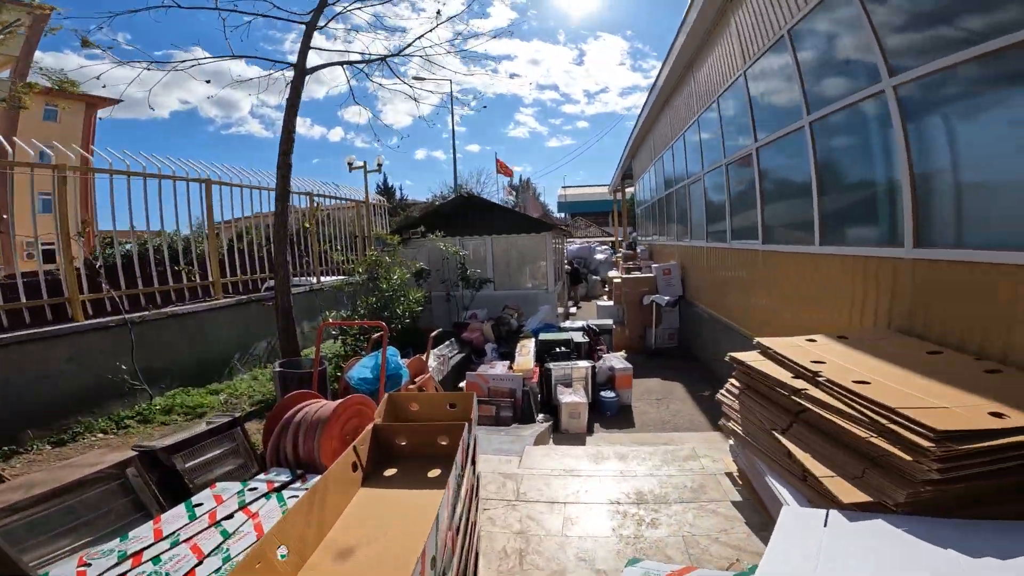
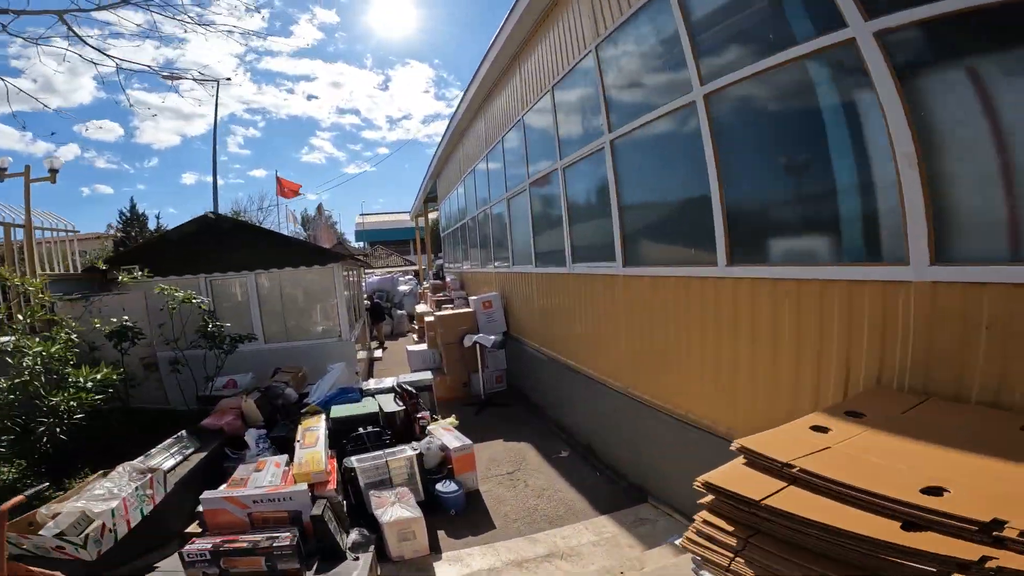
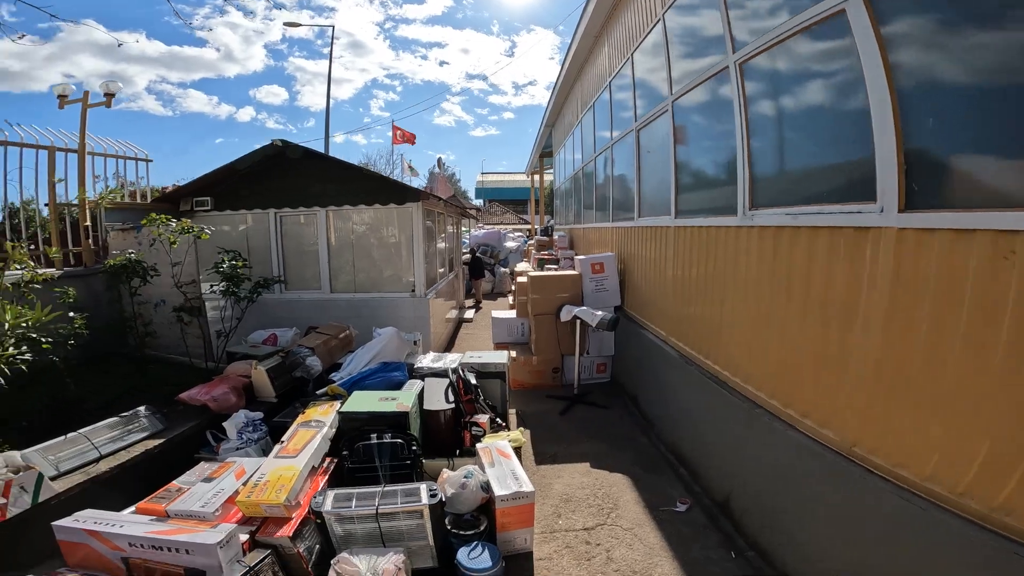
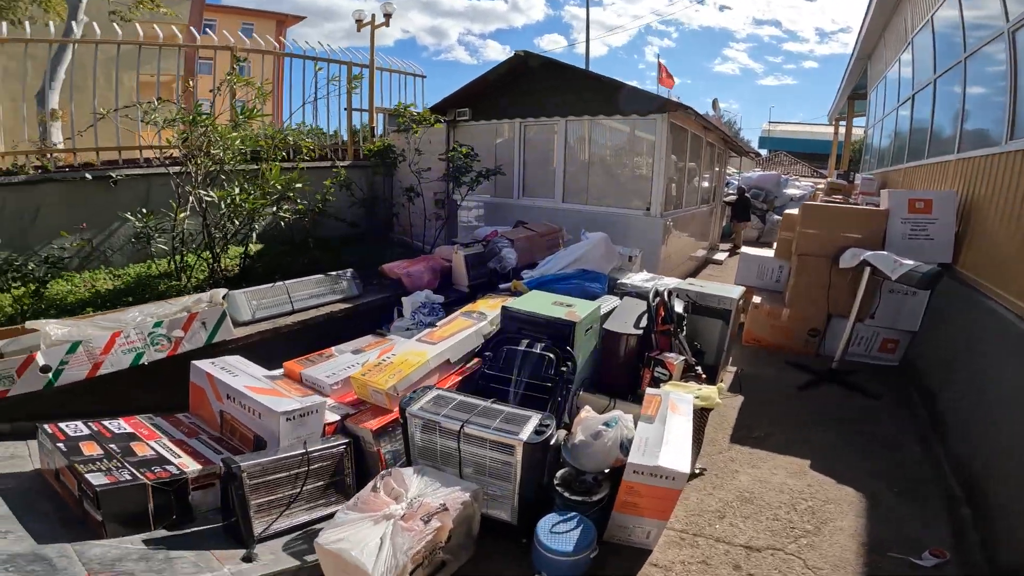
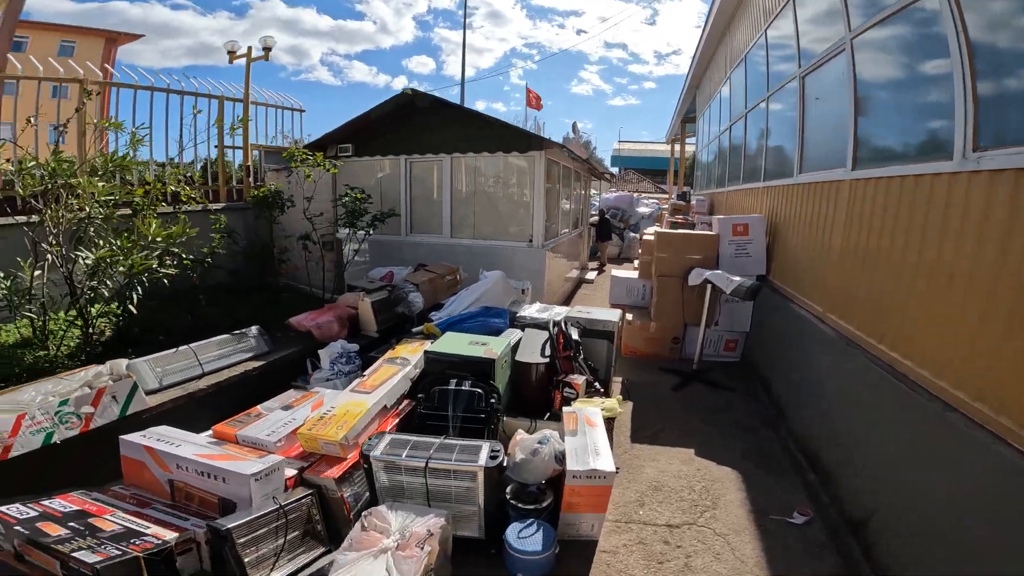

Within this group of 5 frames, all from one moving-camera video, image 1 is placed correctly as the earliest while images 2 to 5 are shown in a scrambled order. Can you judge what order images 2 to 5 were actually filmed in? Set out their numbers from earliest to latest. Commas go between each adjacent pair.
2, 3, 5, 4
